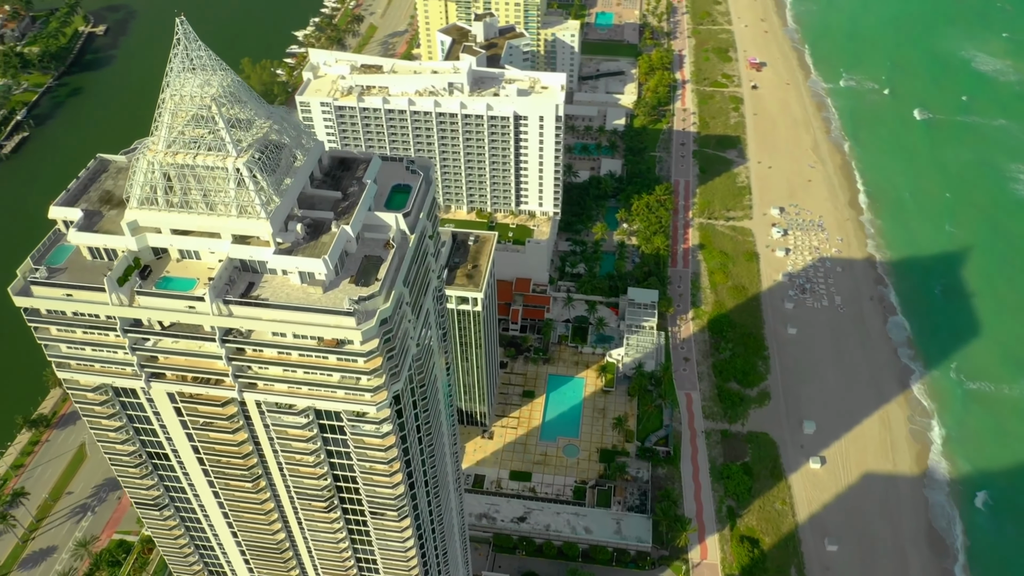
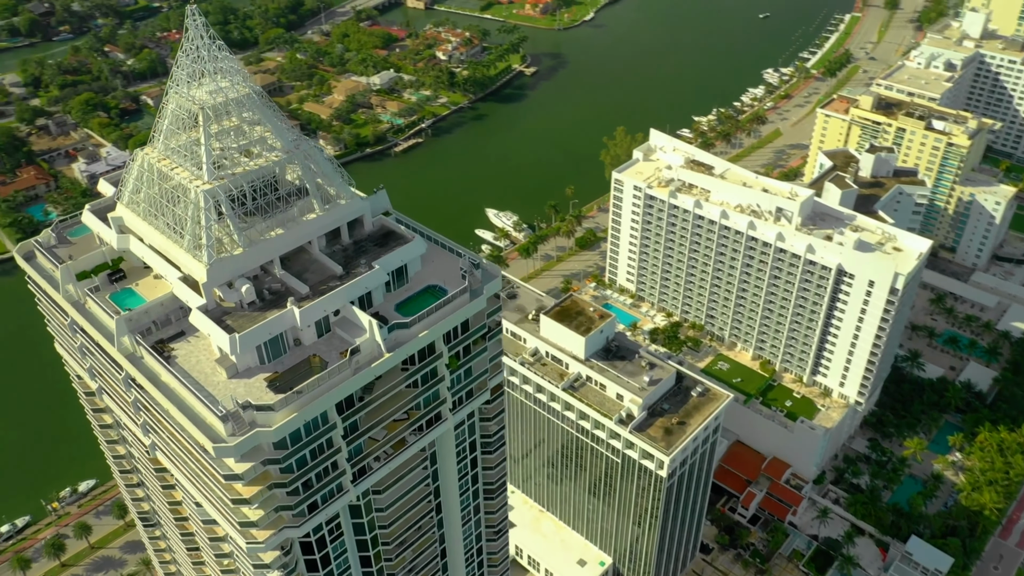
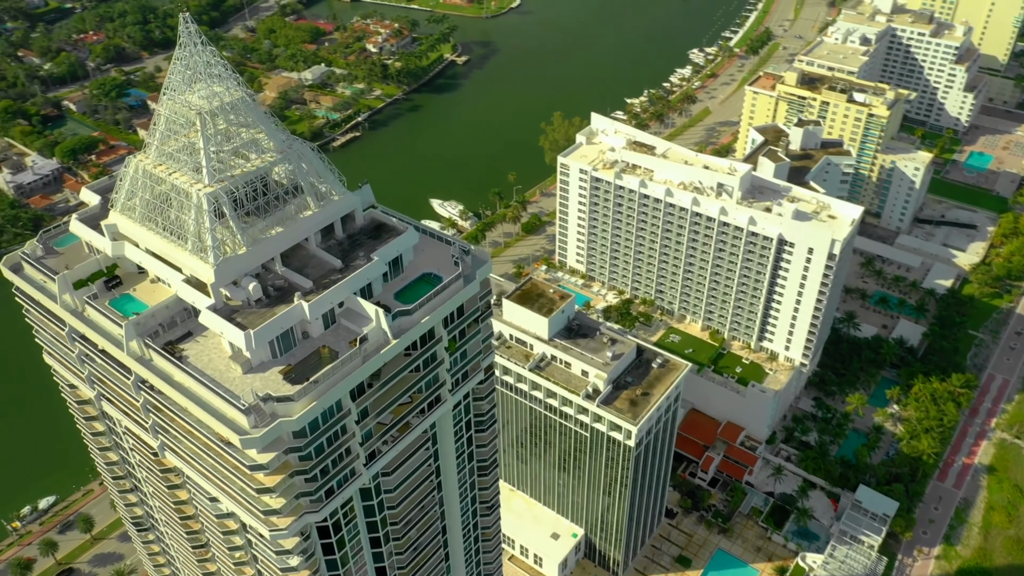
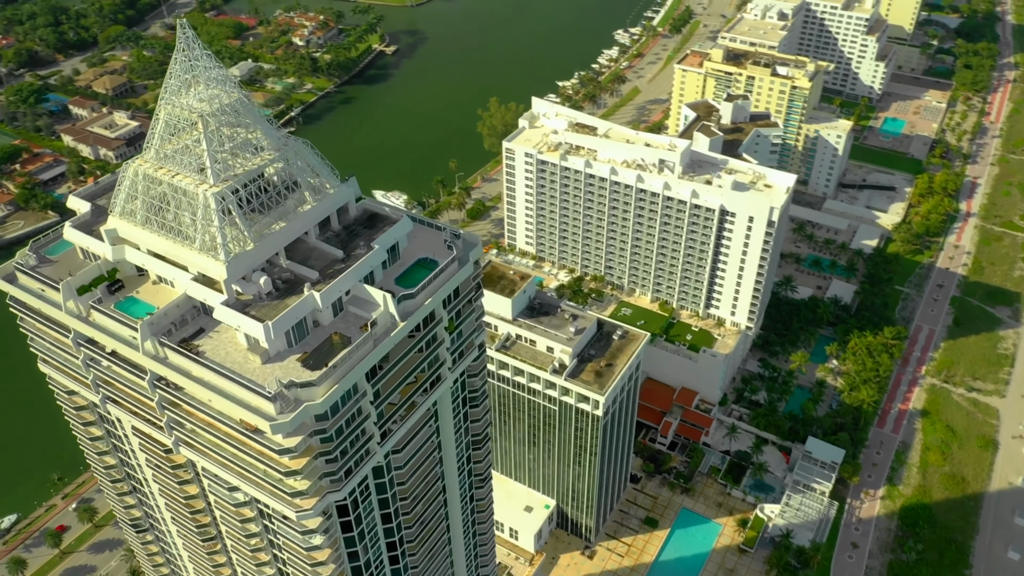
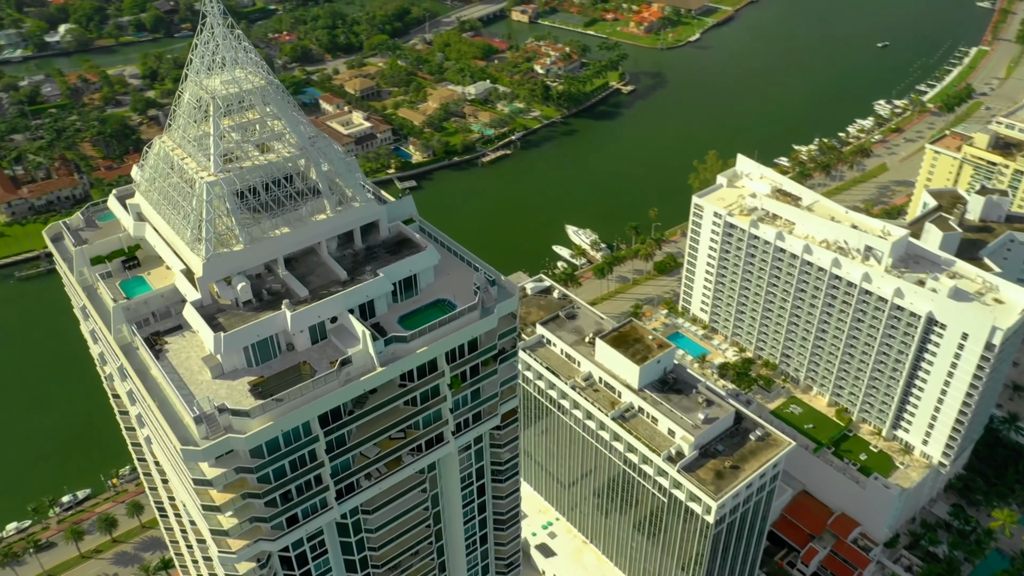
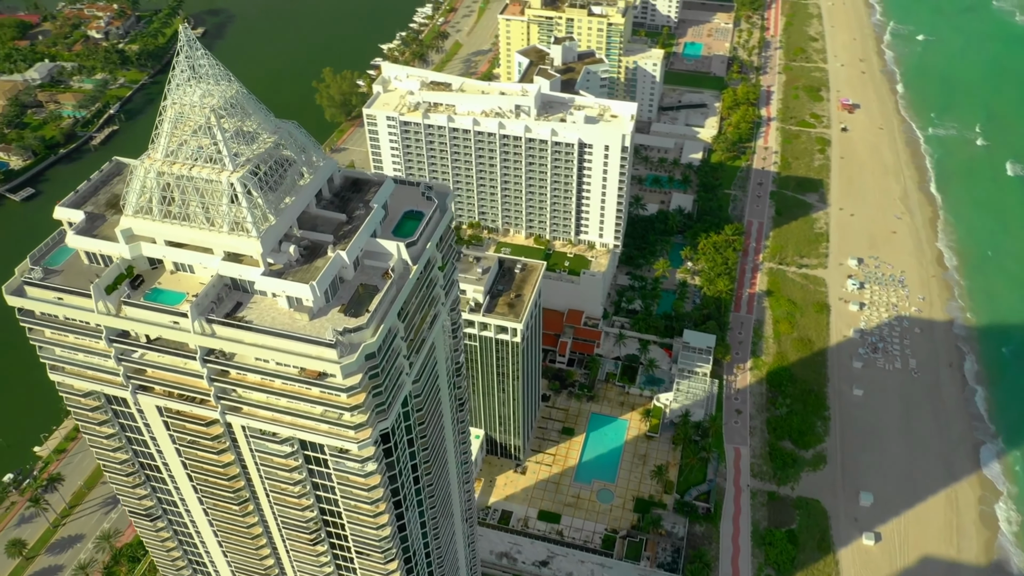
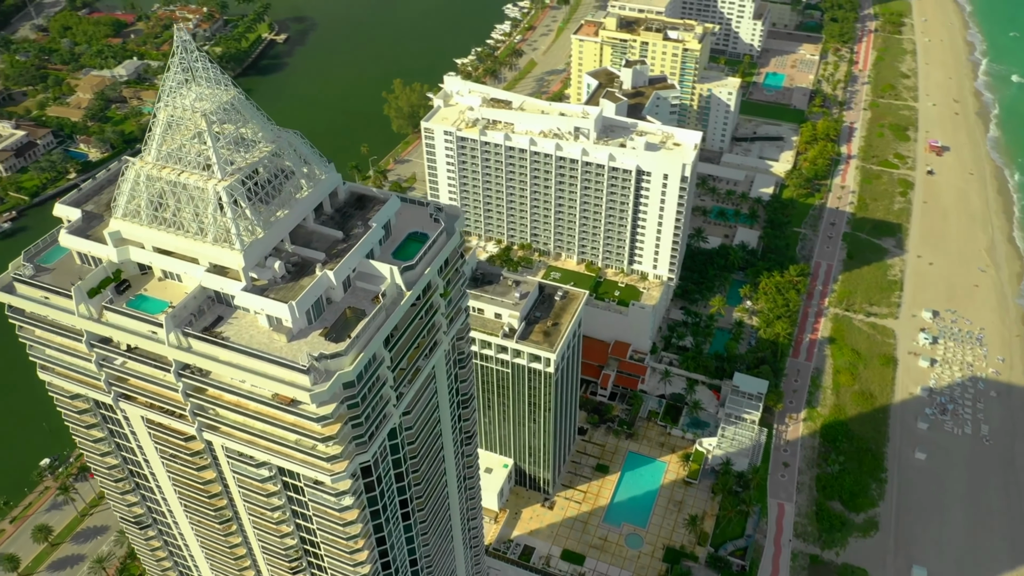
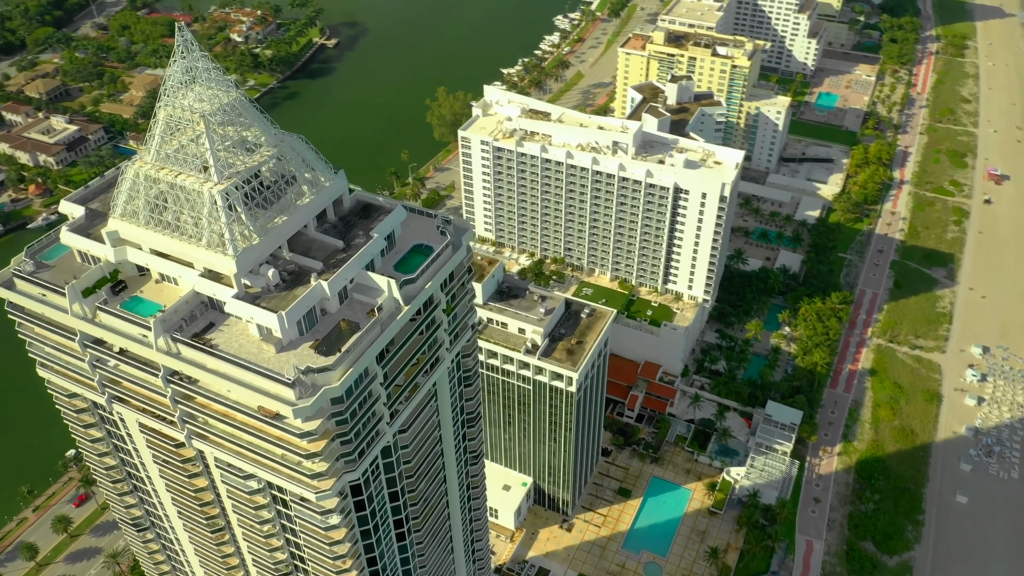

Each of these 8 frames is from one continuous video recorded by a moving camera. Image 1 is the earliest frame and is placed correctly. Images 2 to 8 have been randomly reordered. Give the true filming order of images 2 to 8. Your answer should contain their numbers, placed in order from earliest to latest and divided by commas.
6, 7, 8, 4, 3, 2, 5
